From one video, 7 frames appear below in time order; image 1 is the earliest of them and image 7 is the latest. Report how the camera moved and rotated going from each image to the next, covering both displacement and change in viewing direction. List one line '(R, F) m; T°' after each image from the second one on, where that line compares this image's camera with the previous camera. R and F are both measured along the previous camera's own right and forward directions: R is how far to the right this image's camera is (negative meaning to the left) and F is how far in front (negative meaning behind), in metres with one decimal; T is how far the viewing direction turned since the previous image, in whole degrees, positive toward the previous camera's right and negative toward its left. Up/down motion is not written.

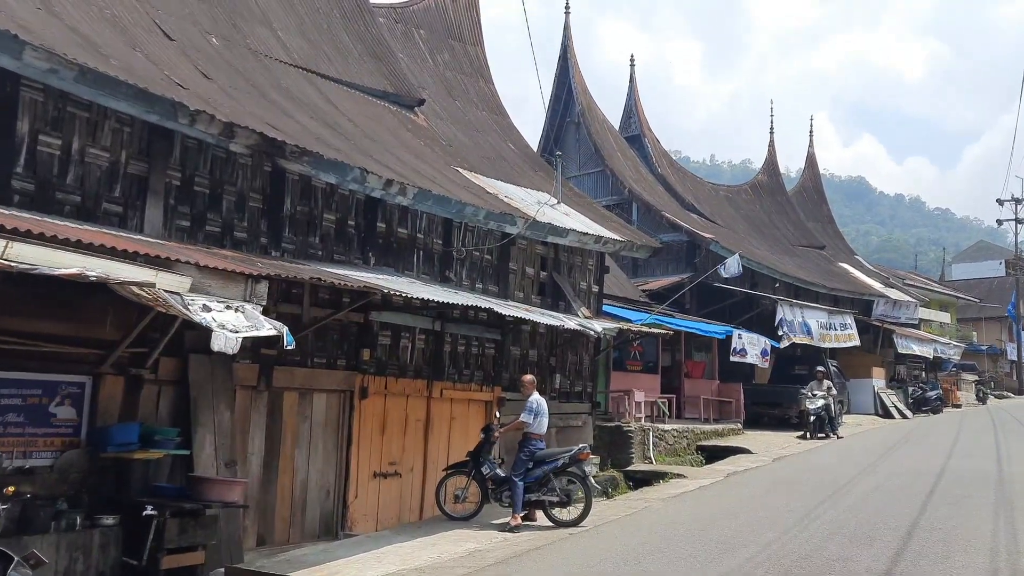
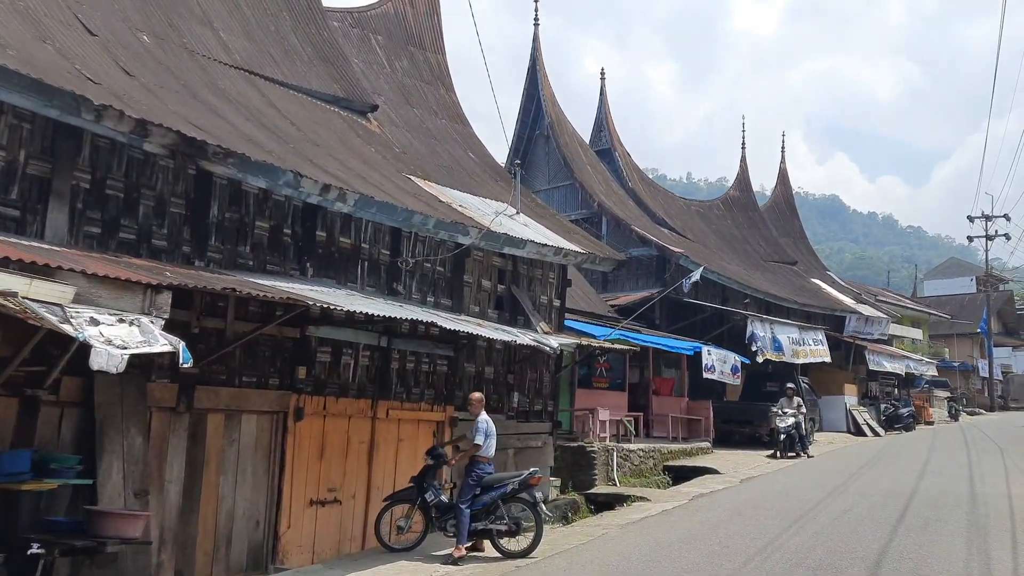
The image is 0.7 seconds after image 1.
(+0.3, +0.6) m; +2°
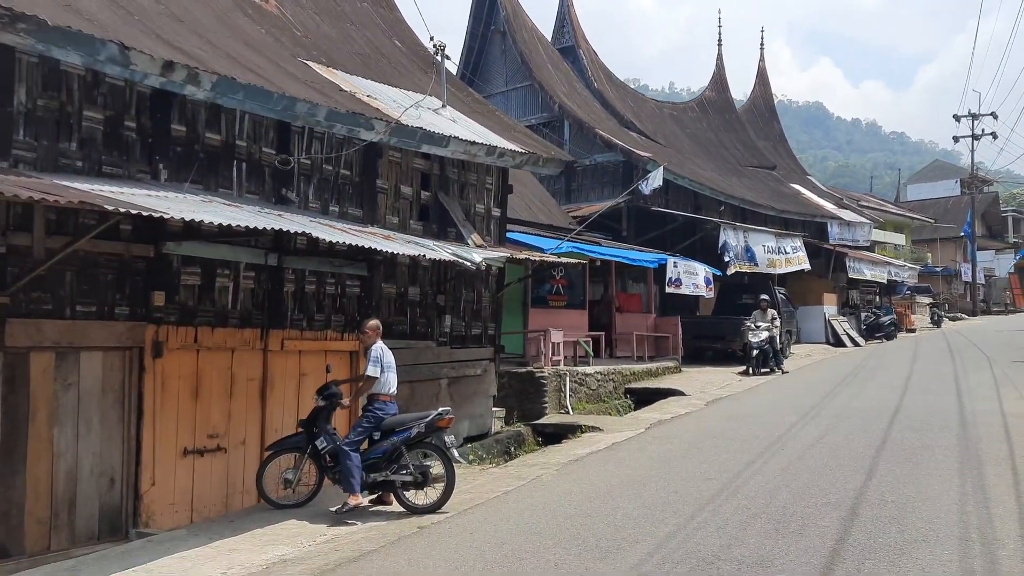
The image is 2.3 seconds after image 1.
(+0.7, +1.6) m; +1°
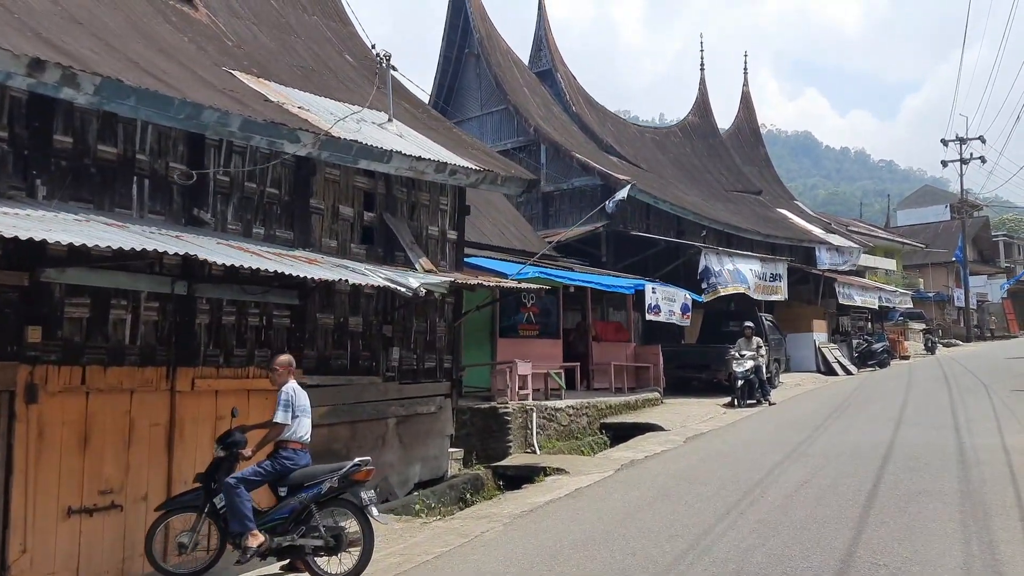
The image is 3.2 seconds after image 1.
(+0.5, +1.0) m; 0°
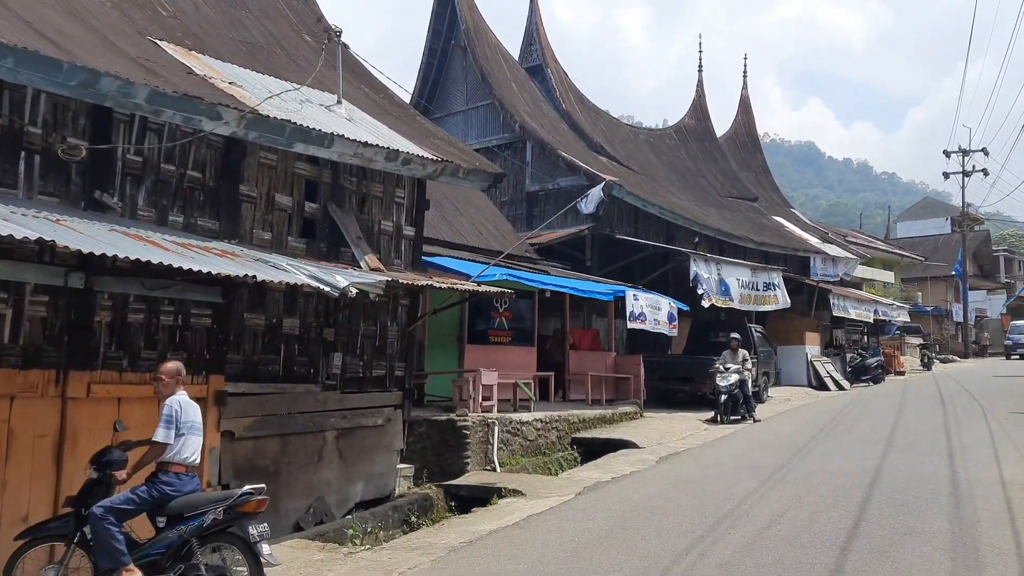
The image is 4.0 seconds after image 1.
(+0.5, +0.9) m; 0°
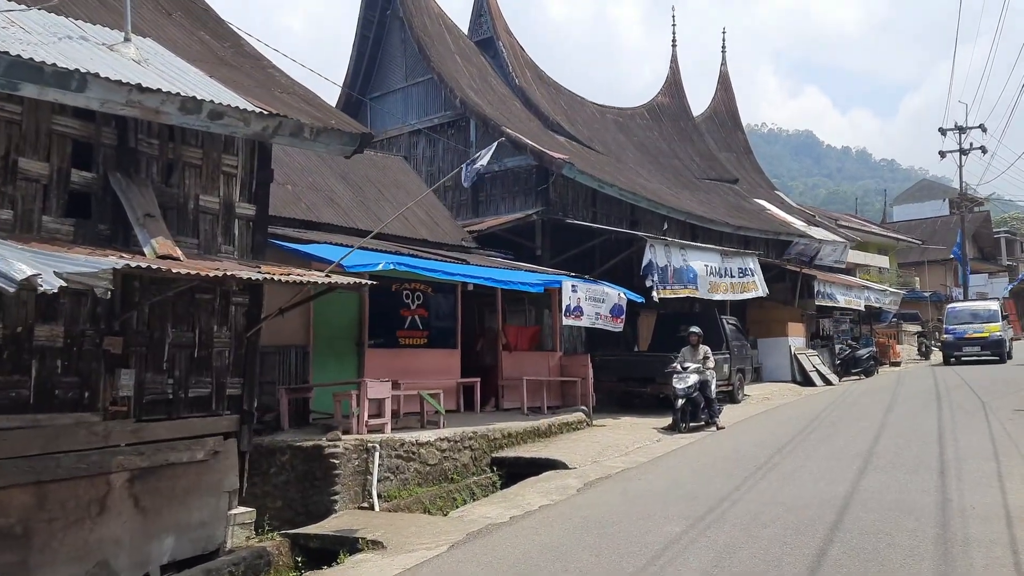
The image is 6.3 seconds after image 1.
(+1.3, +2.1) m; 0°
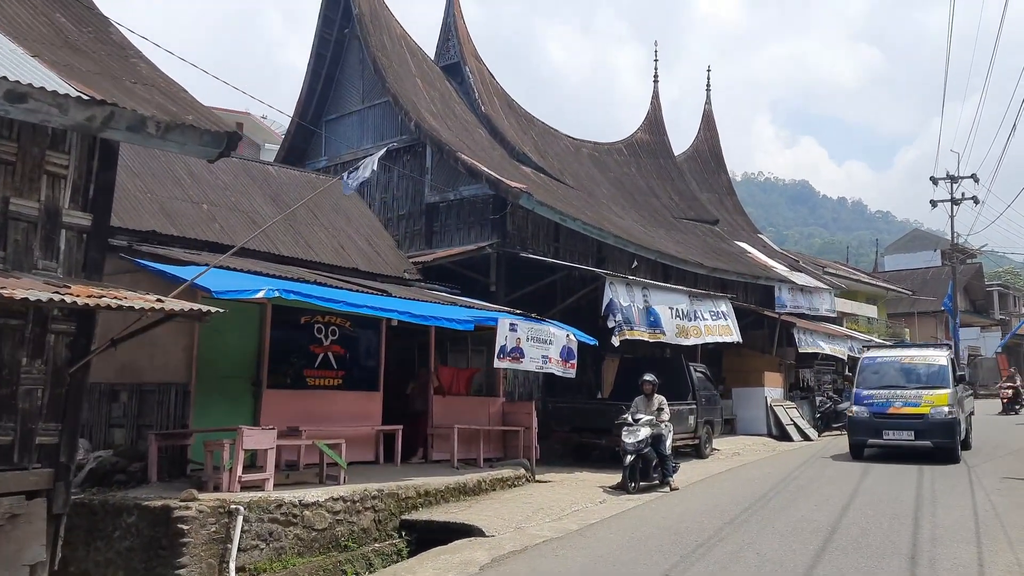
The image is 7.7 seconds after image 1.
(+0.9, +1.3) m; 0°
